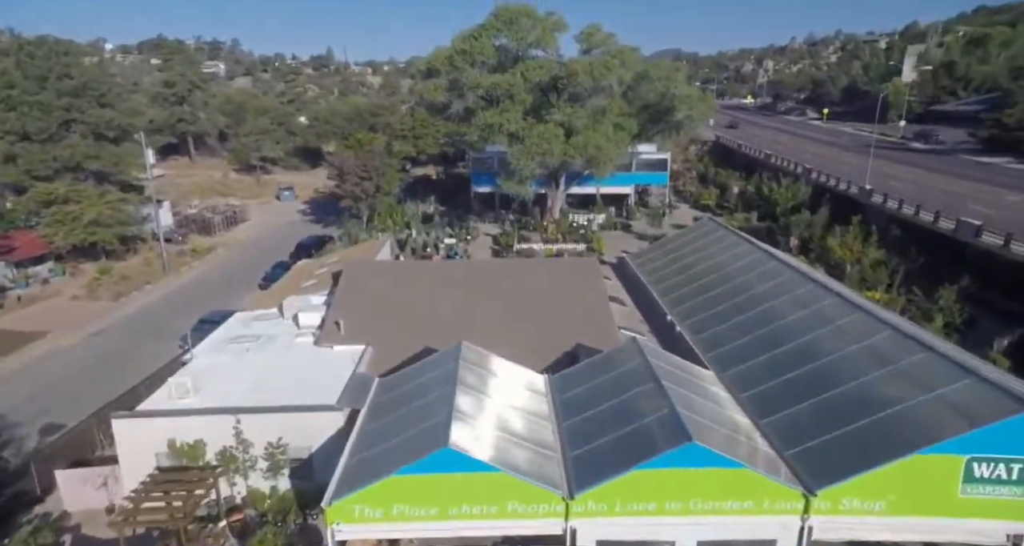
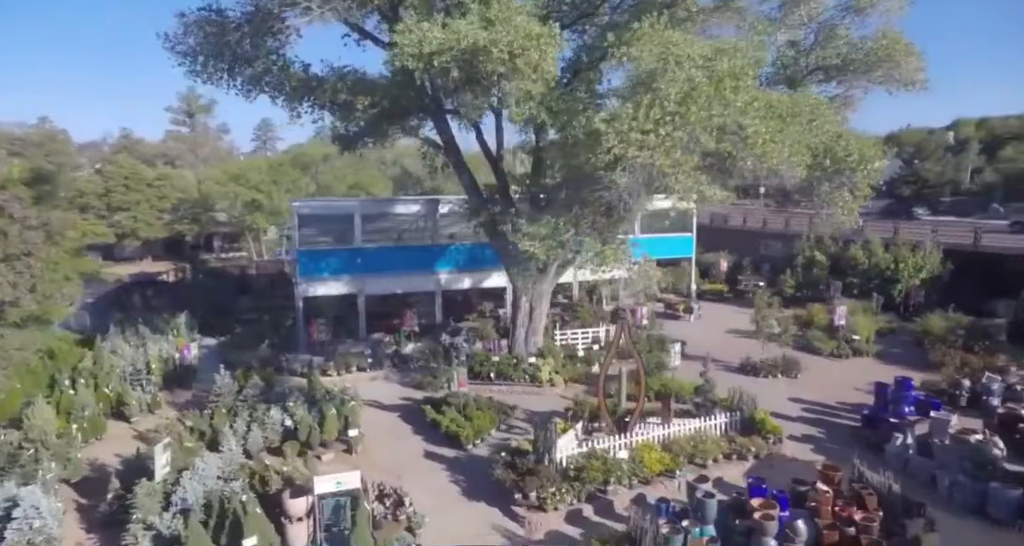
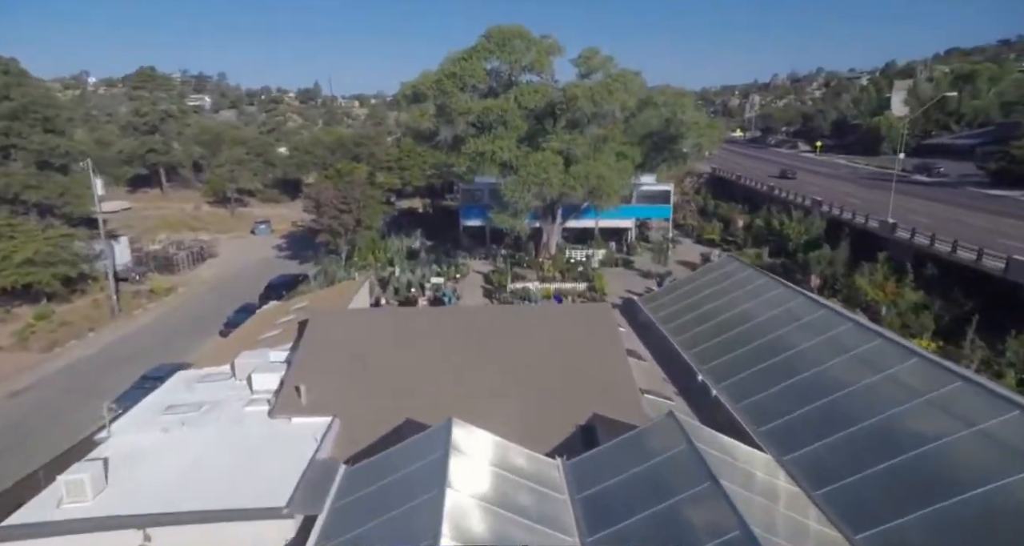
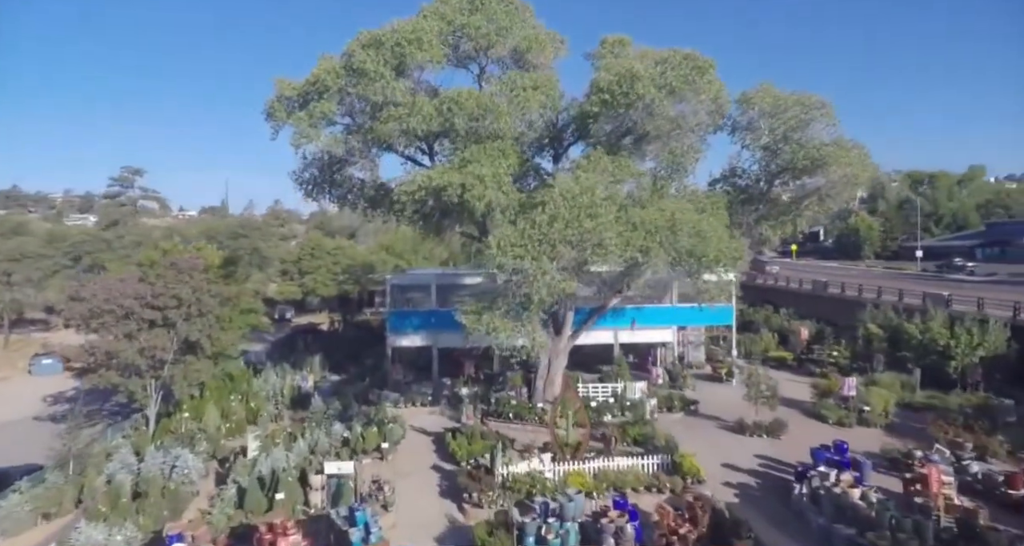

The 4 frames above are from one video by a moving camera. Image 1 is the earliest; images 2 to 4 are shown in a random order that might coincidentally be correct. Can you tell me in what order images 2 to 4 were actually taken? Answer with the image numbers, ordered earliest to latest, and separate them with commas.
3, 4, 2
